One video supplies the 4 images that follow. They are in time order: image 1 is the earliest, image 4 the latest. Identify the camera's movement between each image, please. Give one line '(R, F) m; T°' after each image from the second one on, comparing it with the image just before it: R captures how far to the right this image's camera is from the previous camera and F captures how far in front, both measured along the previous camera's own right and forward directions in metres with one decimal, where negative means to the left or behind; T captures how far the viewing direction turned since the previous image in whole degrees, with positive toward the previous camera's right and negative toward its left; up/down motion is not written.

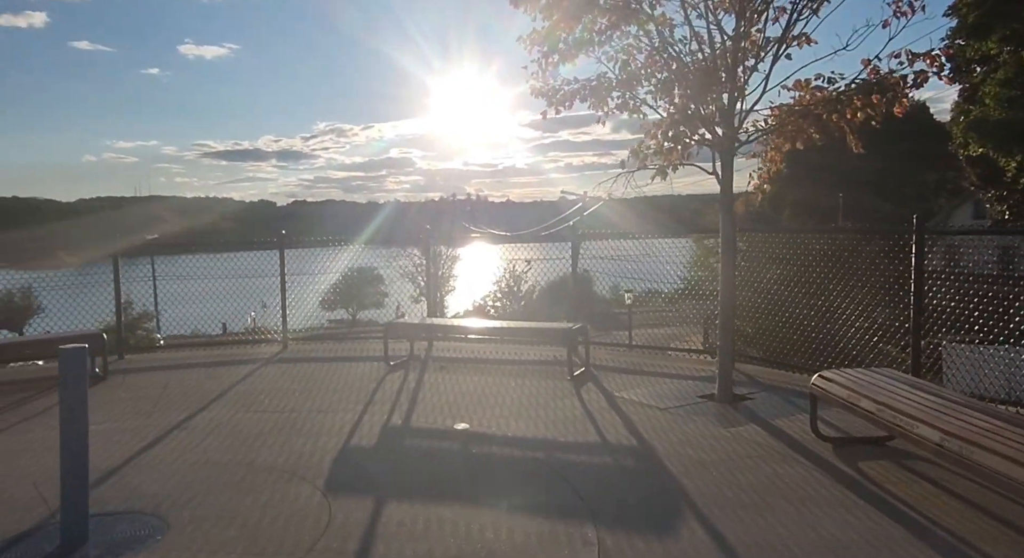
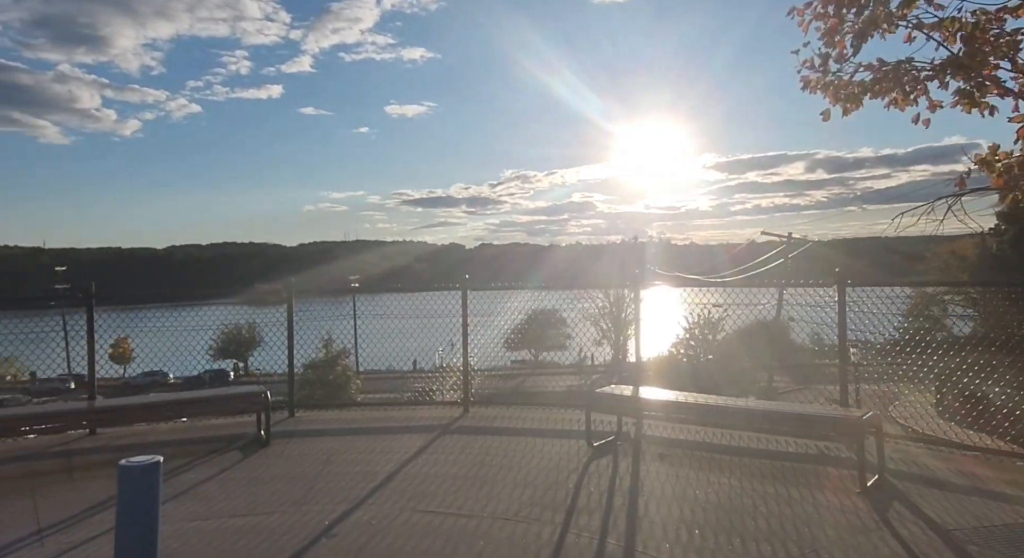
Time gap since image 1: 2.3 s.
(-0.5, +1.5) m; -15°
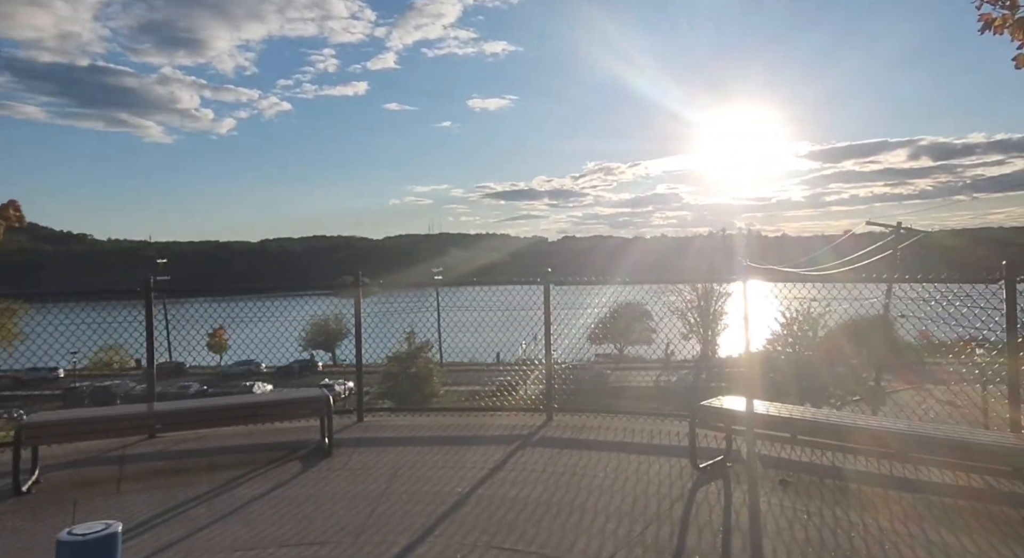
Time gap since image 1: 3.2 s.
(-0.1, +0.8) m; -7°
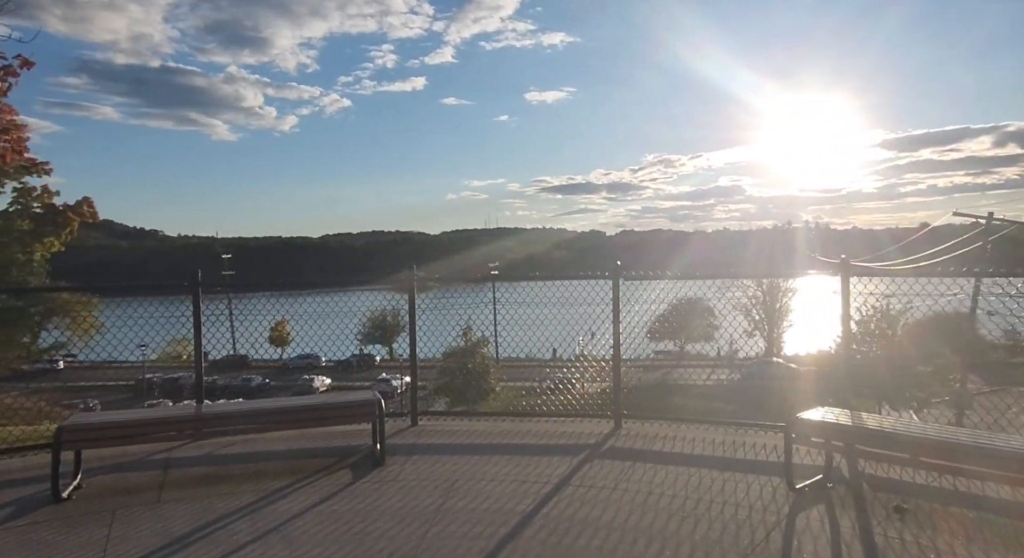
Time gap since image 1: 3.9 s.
(-0.1, +0.5) m; -5°
